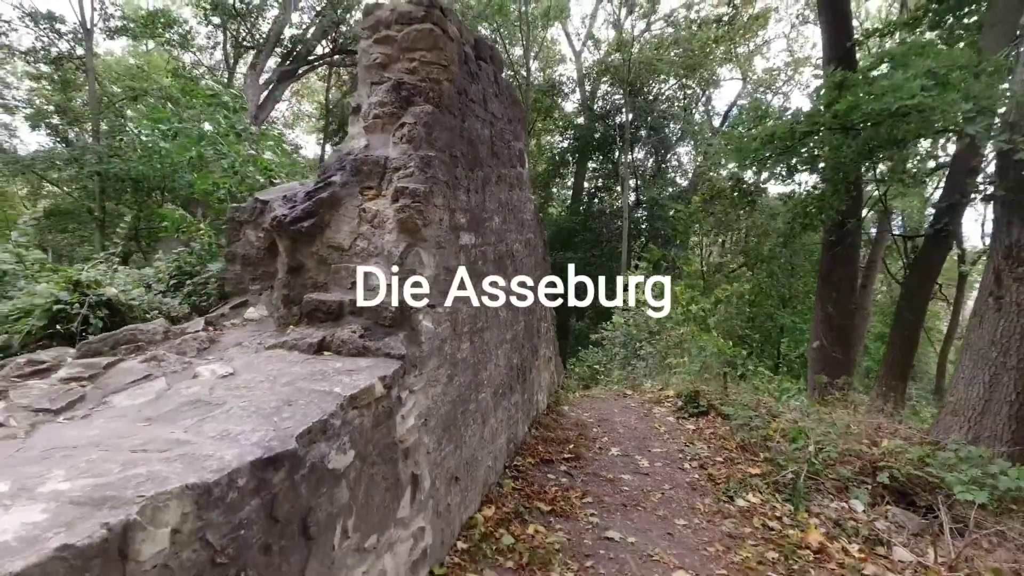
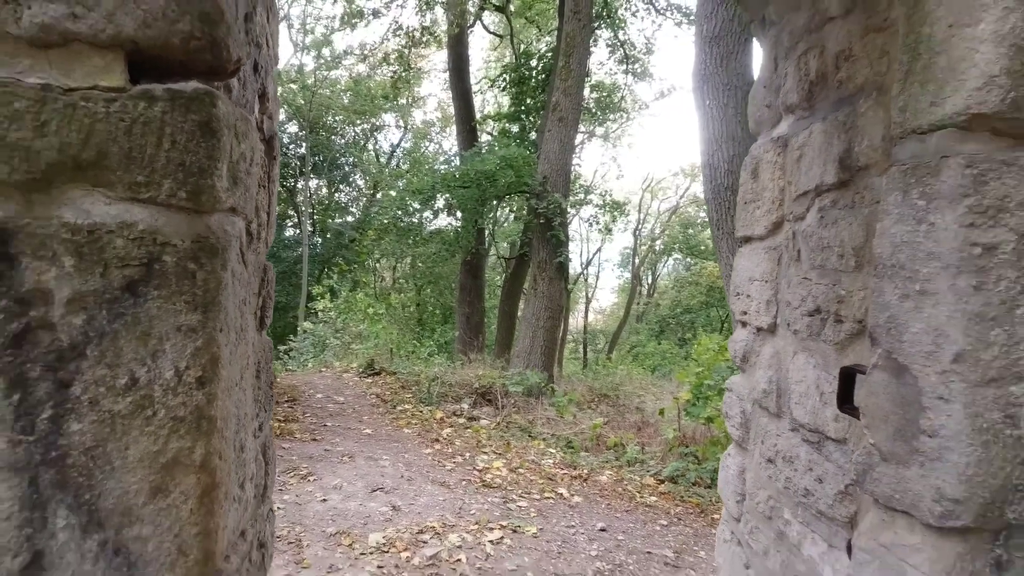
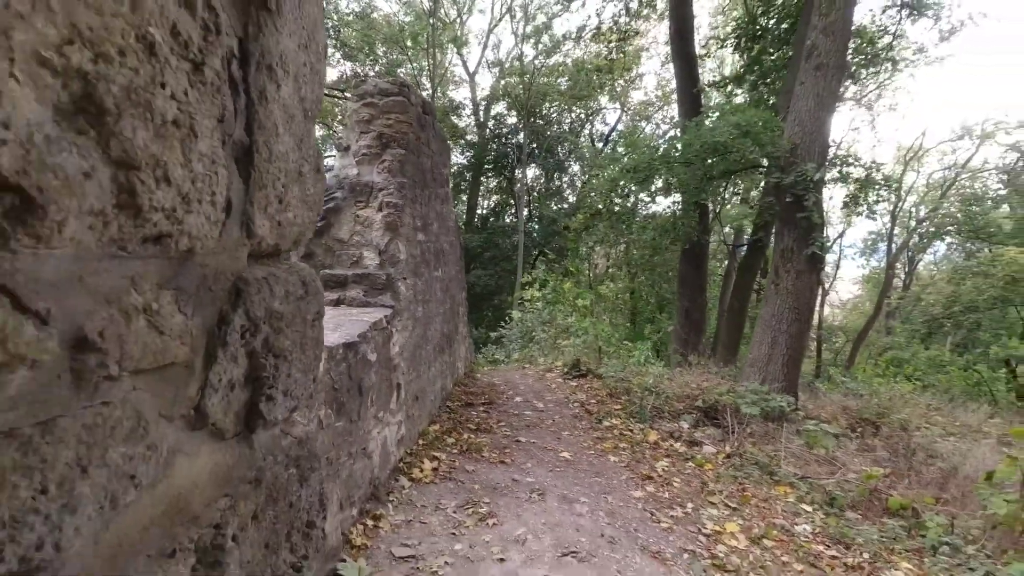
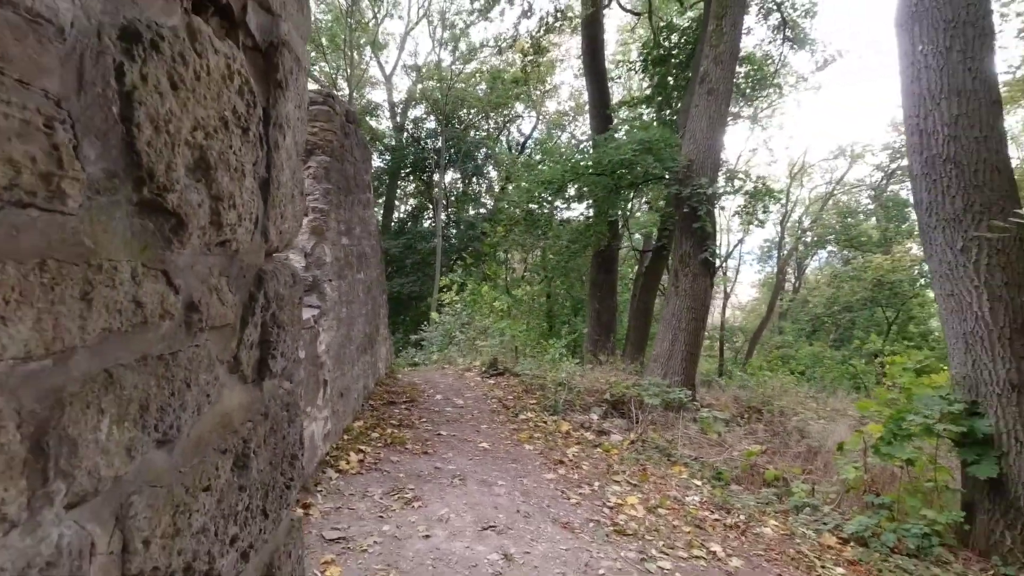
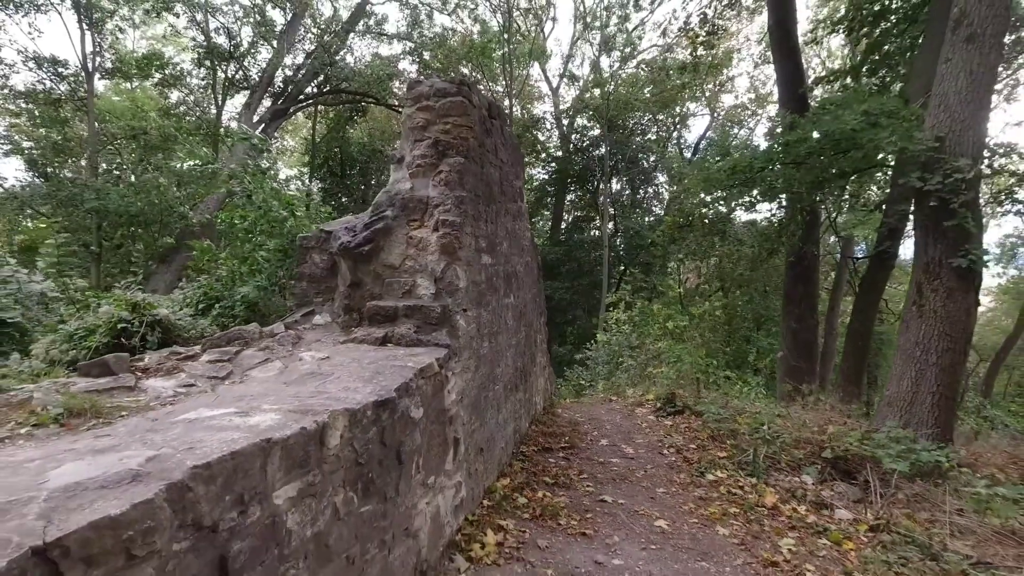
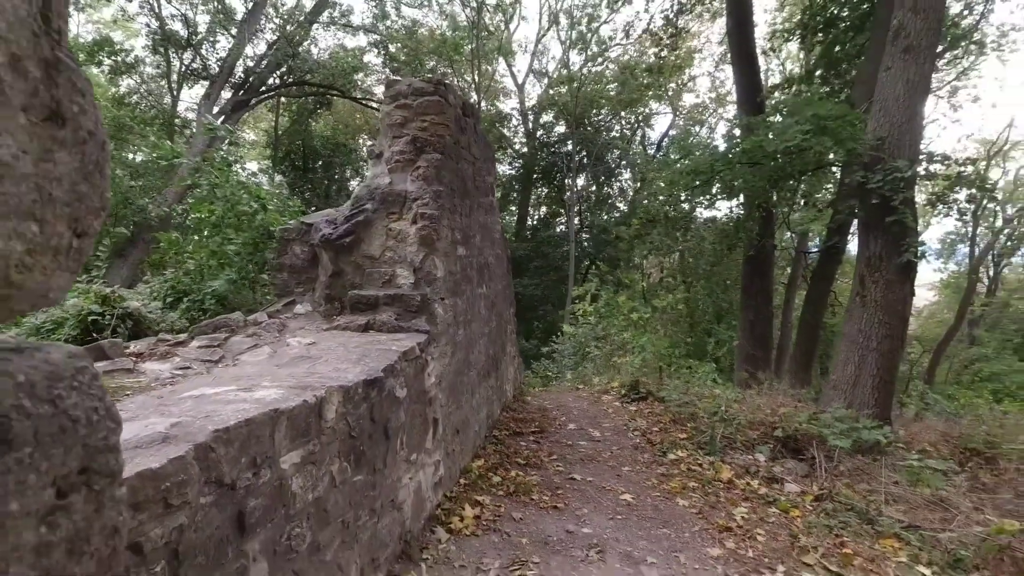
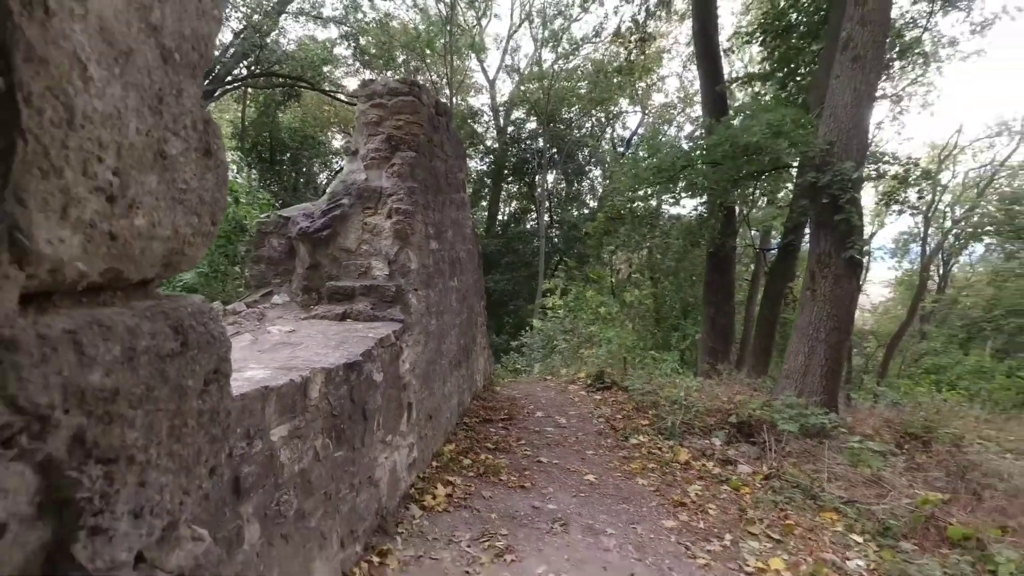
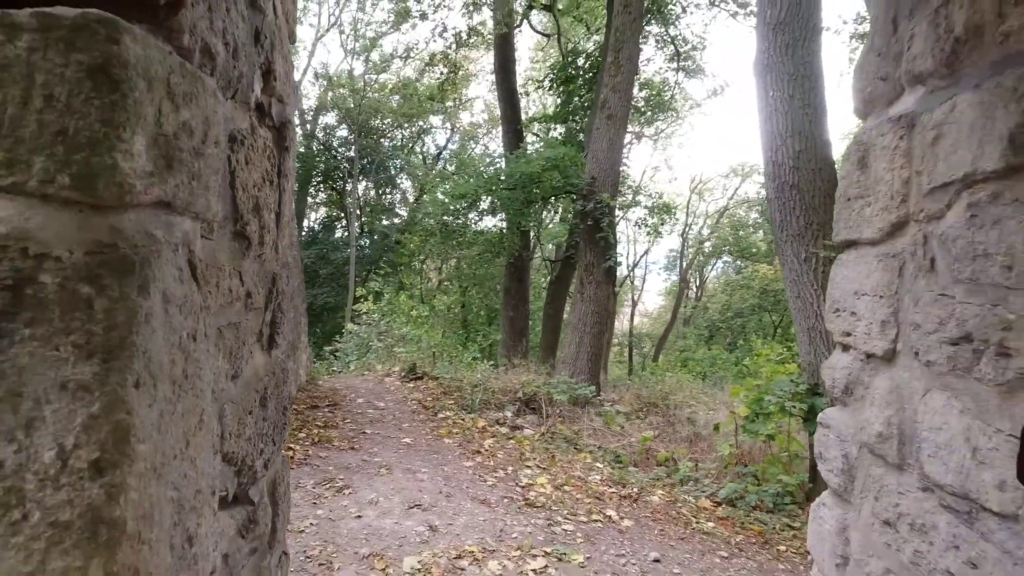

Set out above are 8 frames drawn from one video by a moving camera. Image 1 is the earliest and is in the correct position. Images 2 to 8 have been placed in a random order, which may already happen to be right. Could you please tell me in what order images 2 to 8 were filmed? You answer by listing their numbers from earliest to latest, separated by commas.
5, 6, 7, 3, 4, 8, 2
